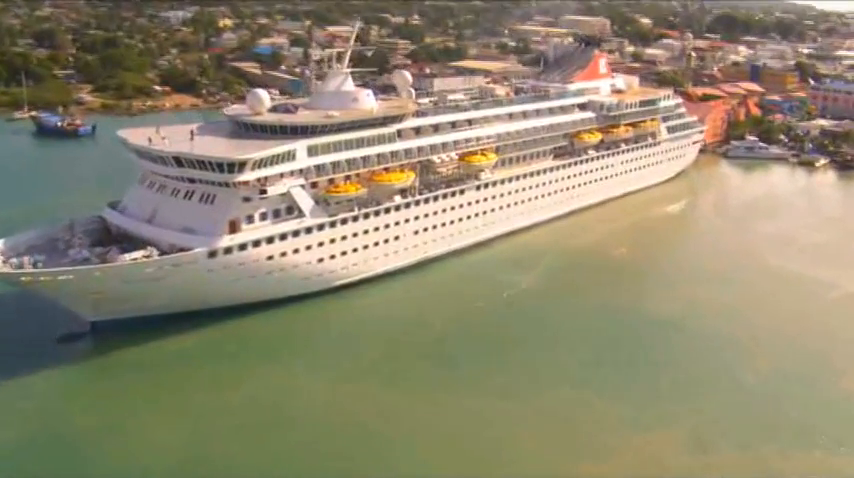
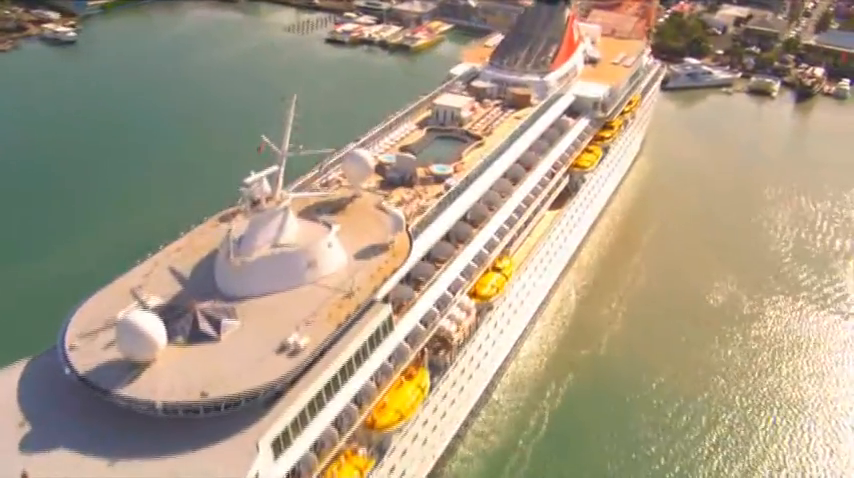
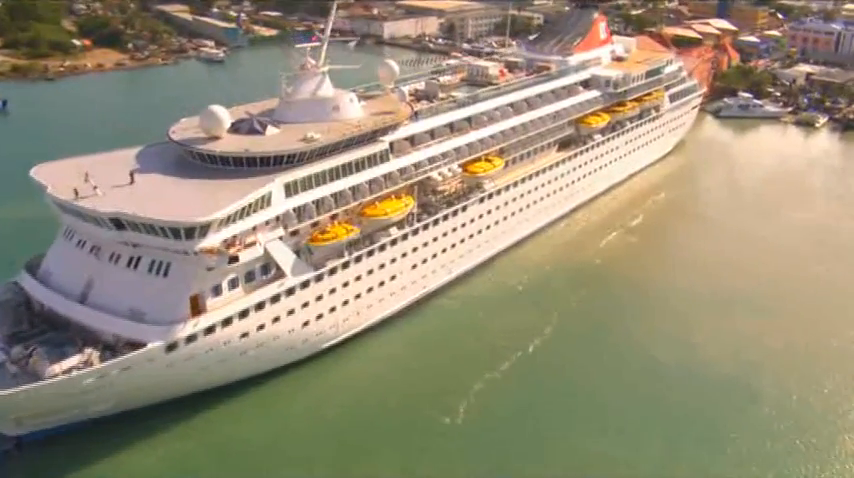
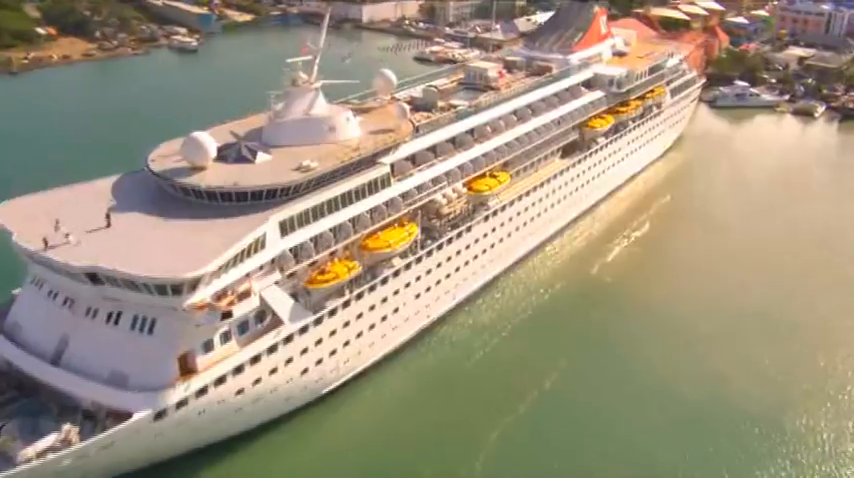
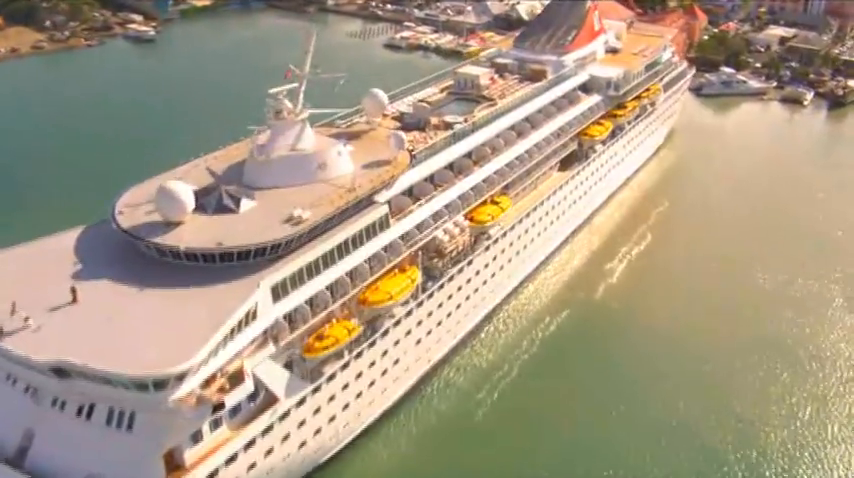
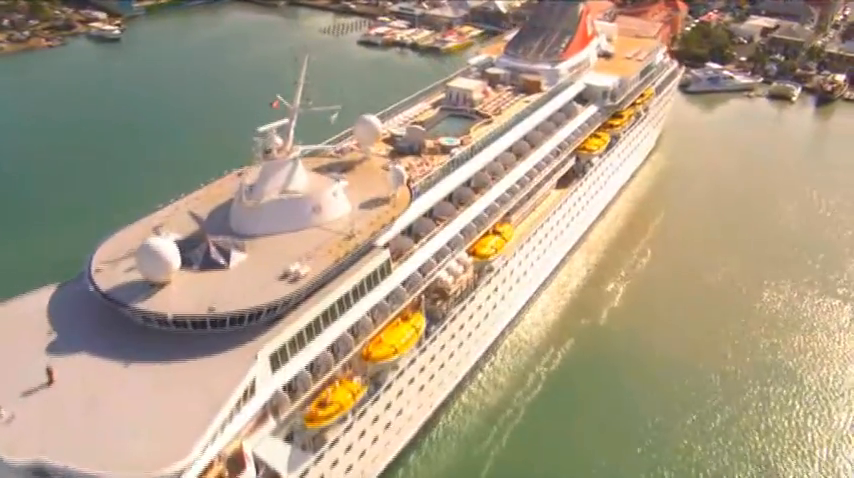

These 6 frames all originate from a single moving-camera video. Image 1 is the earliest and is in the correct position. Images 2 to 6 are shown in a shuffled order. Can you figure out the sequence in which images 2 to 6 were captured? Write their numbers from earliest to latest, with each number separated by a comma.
3, 4, 5, 6, 2
